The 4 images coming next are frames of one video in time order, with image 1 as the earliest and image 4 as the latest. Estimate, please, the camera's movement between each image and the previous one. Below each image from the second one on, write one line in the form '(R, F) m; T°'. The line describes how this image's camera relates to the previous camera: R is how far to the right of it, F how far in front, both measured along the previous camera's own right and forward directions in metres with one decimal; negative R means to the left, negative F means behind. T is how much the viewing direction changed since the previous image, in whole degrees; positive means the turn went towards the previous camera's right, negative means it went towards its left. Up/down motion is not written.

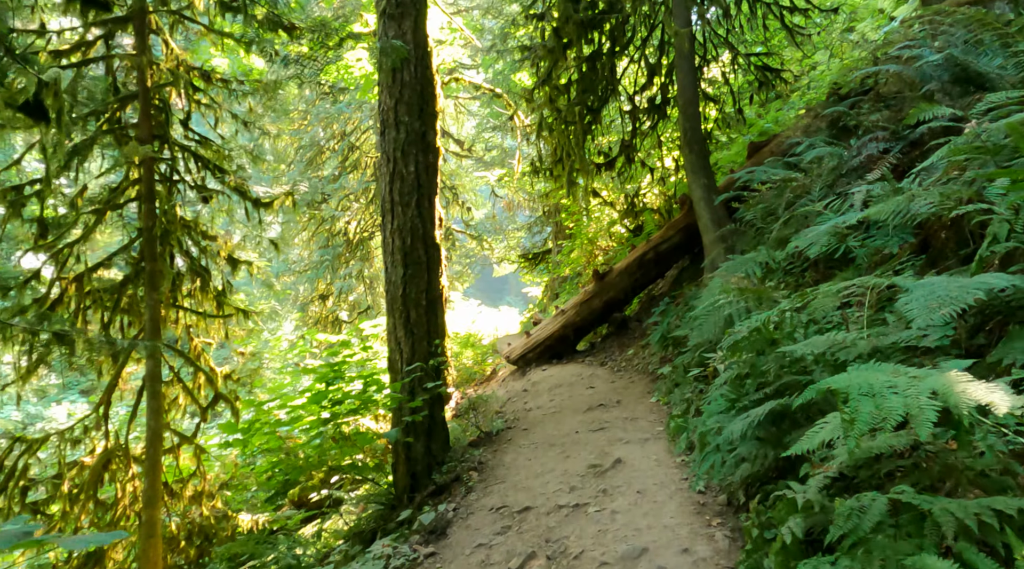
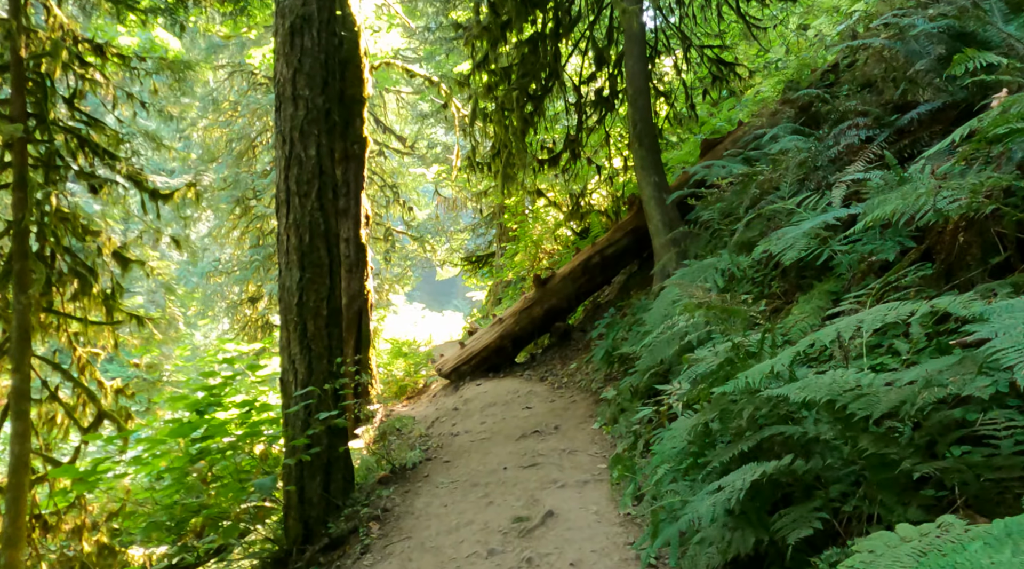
(+0.2, +0.9) m; +4°
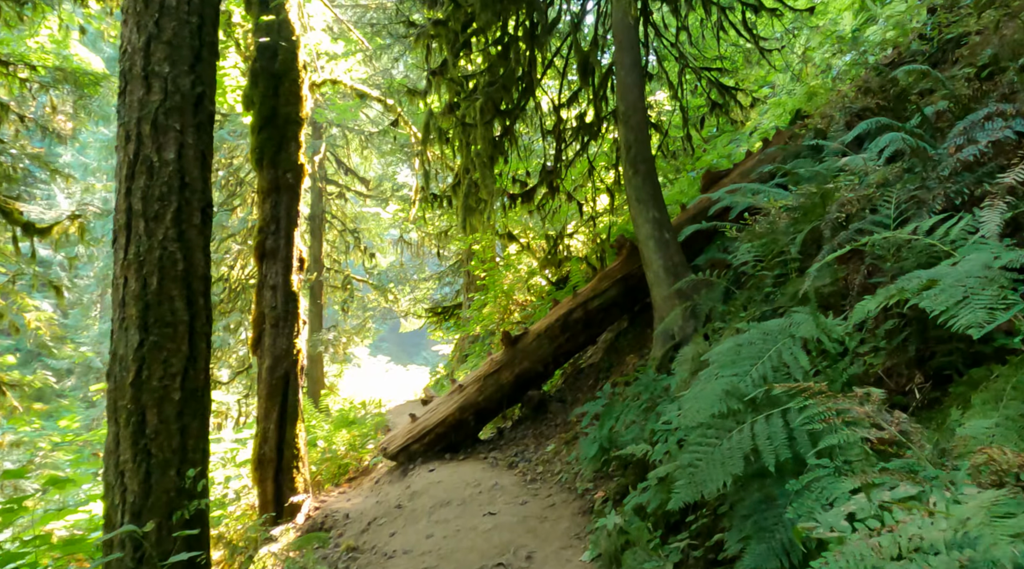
(+0.1, +1.6) m; +2°
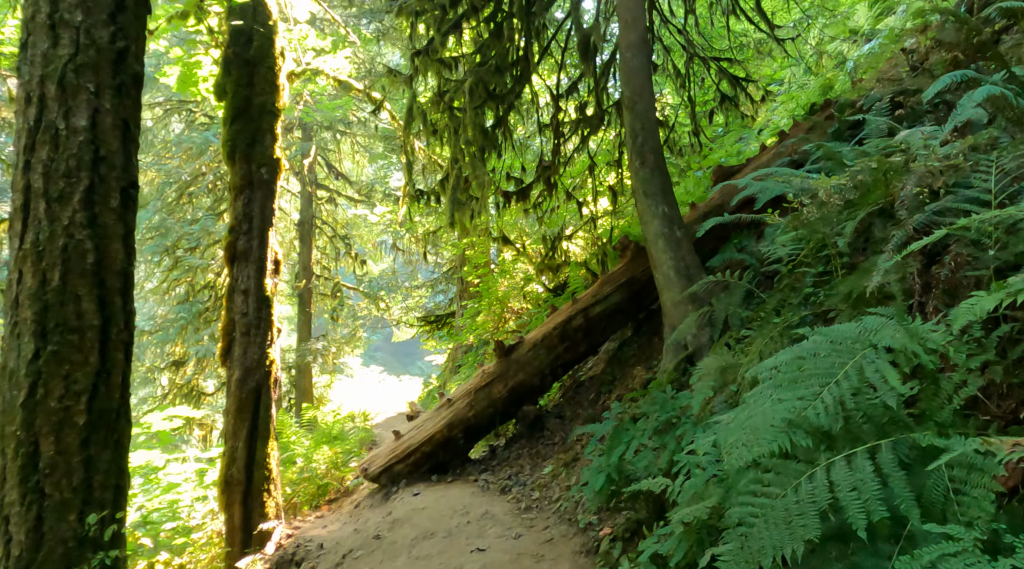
(0.0, +0.6) m; 0°
